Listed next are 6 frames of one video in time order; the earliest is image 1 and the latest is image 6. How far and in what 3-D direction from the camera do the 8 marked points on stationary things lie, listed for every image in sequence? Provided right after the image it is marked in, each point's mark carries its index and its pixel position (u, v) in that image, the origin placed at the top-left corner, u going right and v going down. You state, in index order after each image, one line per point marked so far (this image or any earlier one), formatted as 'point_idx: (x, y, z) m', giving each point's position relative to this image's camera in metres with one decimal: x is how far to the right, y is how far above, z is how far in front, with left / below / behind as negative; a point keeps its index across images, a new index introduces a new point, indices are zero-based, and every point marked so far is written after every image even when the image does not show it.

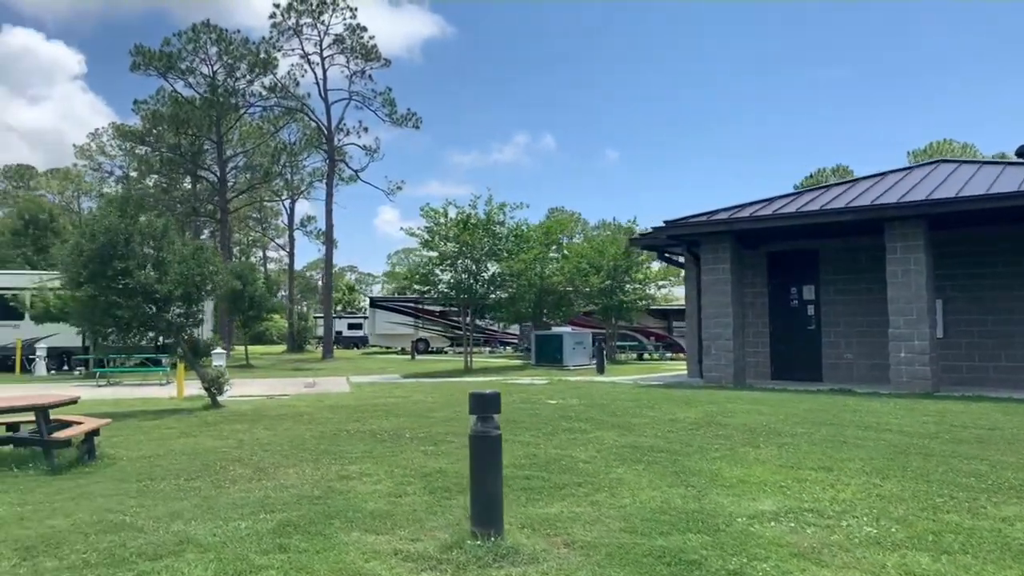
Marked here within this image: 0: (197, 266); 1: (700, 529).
0: (-5.1, +0.4, +13.4) m
1: (+1.2, -1.6, +5.4) m
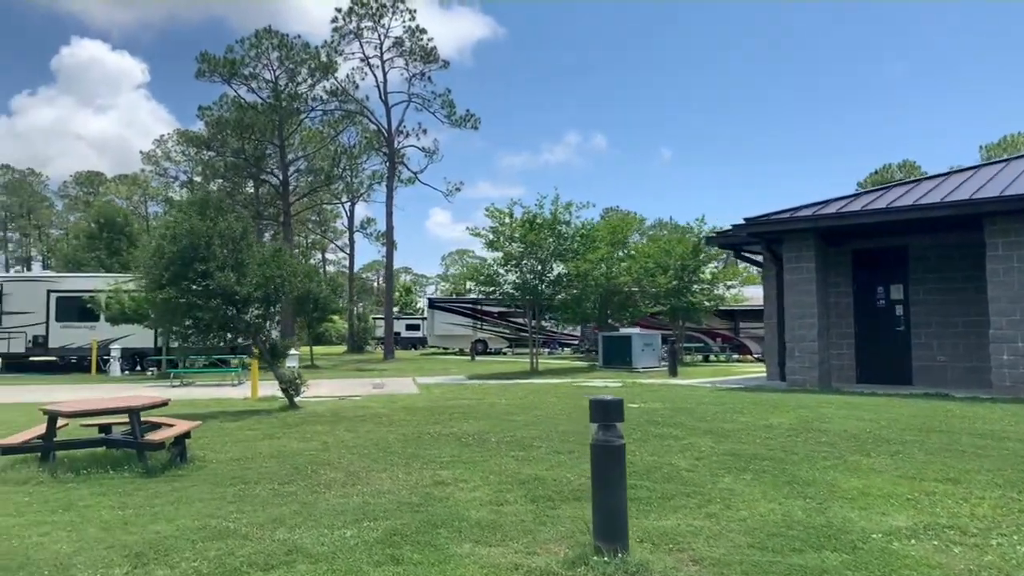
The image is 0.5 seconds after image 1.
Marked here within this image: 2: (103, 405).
0: (-3.9, +0.3, +13.4) m
1: (+2.0, -1.6, +5.0) m
2: (-4.2, -1.2, +8.3) m
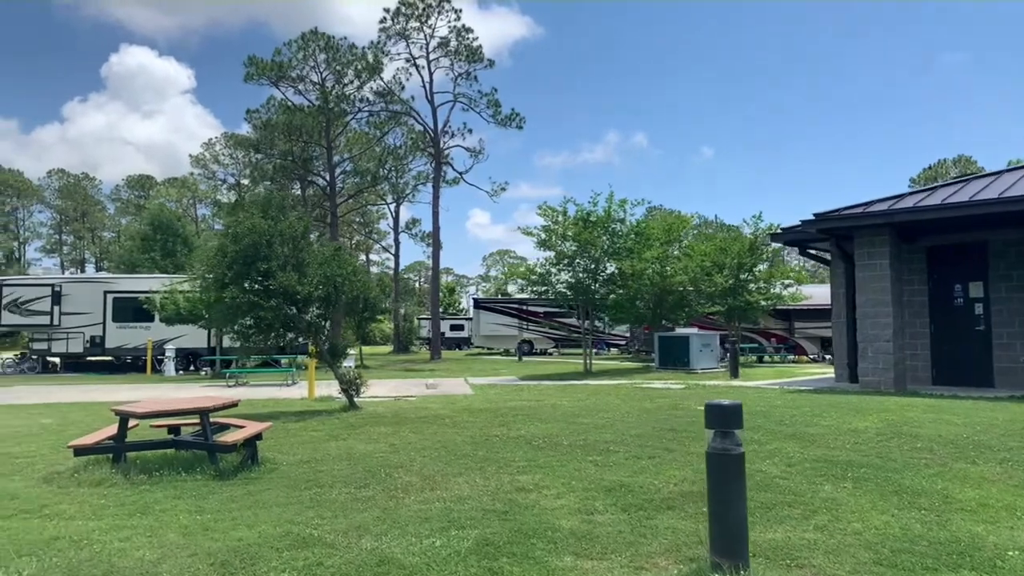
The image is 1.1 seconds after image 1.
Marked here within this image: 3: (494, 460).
0: (-2.8, +0.3, +13.3) m
1: (+2.6, -1.6, +4.6) m
2: (-3.4, -1.2, +8.2) m
3: (-0.2, -1.8, +8.3) m
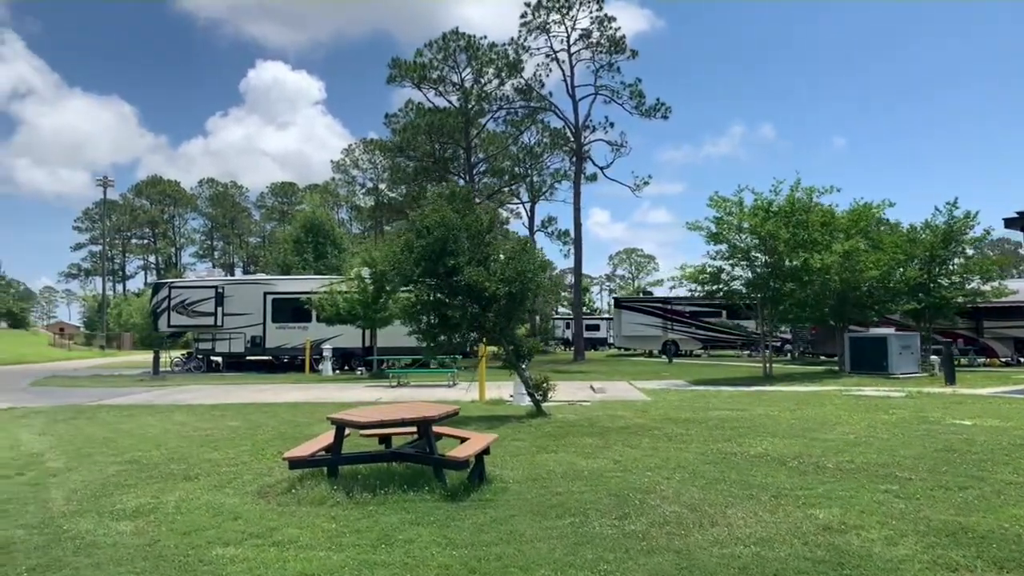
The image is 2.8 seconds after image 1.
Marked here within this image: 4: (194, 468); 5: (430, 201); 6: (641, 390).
0: (+0.2, +0.4, +12.3) m
1: (+4.3, -1.5, +2.9) m
2: (-1.1, -1.2, +7.4) m
3: (+2.1, -1.7, +7.0) m
4: (-3.4, -1.9, +8.8) m
5: (-1.2, +1.3, +12.5) m
6: (+3.1, -2.5, +19.7) m
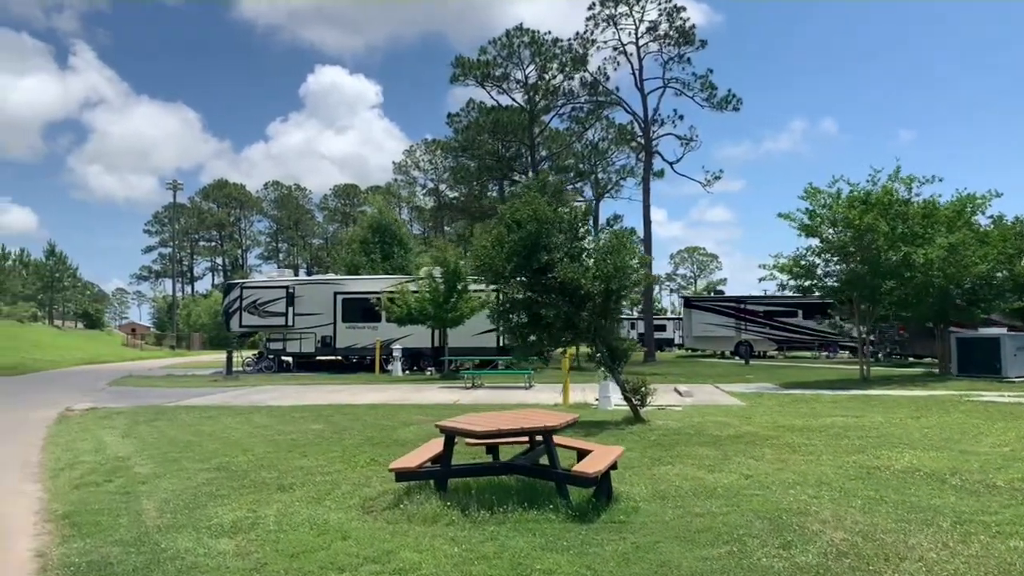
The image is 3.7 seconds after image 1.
0: (+1.6, +0.4, +11.6) m
1: (+5.0, -1.4, +1.9) m
2: (-0.1, -1.1, +6.7) m
3: (+3.1, -1.7, +6.1) m
4: (-2.3, -1.9, +8.3) m
5: (+0.1, +1.4, +11.8) m
6: (+5.0, -2.4, +18.7) m
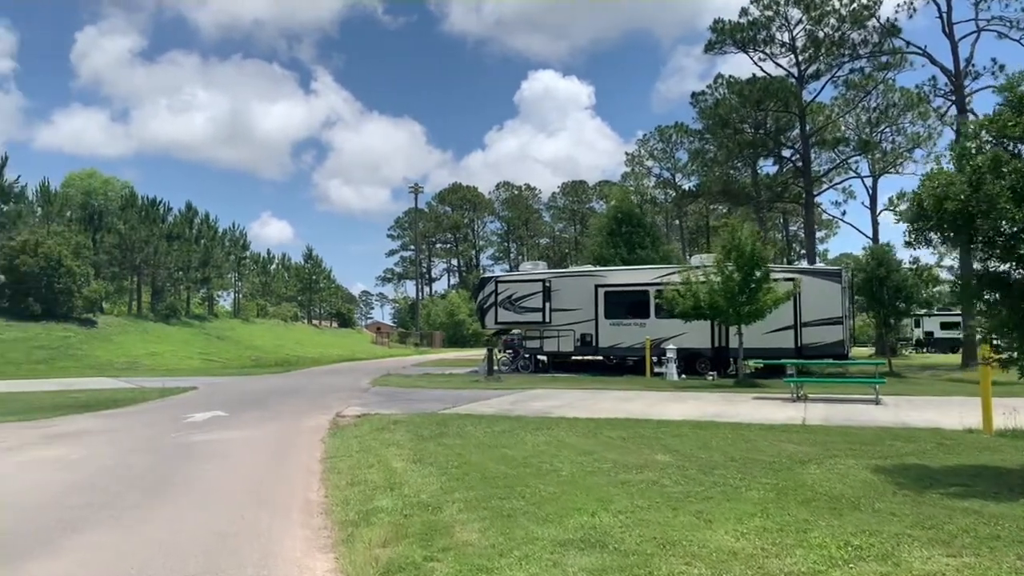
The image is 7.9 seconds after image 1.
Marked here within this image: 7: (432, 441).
0: (+5.8, +0.8, +6.8) m
1: (+6.6, -1.1, -3.5) m
2: (+3.0, -0.8, +2.5) m
3: (+5.9, -1.3, +1.1) m
4: (+1.2, -1.7, +4.6) m
5: (+4.5, +1.7, +7.4) m
6: (+11.1, -2.0, +12.7) m
7: (-1.1, -2.1, +11.0) m
